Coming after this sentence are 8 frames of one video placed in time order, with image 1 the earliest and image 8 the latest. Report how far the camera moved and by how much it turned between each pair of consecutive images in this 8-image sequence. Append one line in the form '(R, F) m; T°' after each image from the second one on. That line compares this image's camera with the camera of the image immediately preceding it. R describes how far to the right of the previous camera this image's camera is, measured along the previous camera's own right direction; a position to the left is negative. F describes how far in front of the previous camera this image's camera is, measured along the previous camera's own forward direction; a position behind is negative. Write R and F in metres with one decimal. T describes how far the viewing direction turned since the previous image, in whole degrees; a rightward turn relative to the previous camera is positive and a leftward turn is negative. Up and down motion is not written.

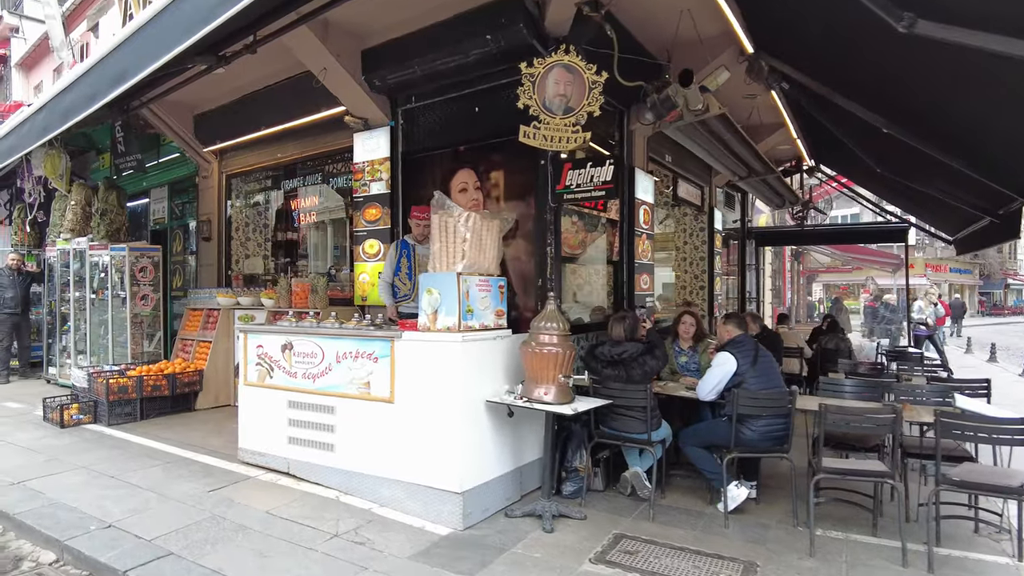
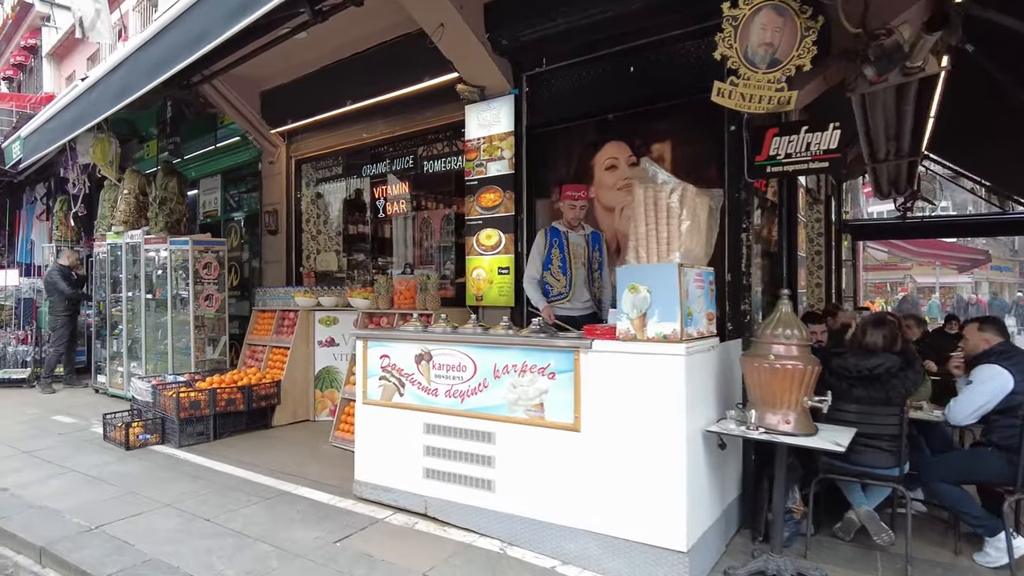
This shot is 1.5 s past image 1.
(-1.1, +1.0) m; -1°
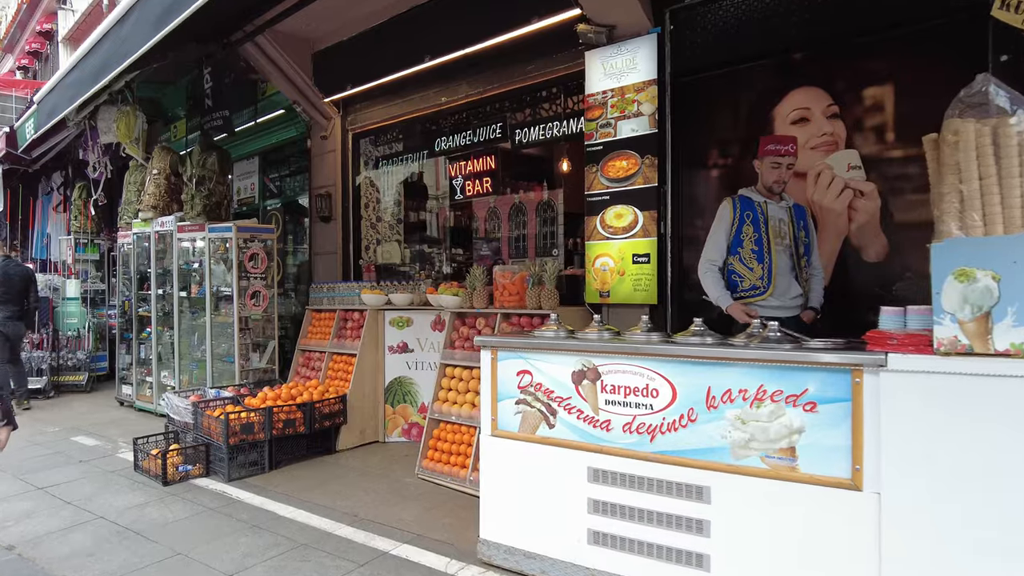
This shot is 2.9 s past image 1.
(-0.8, +1.1) m; -1°
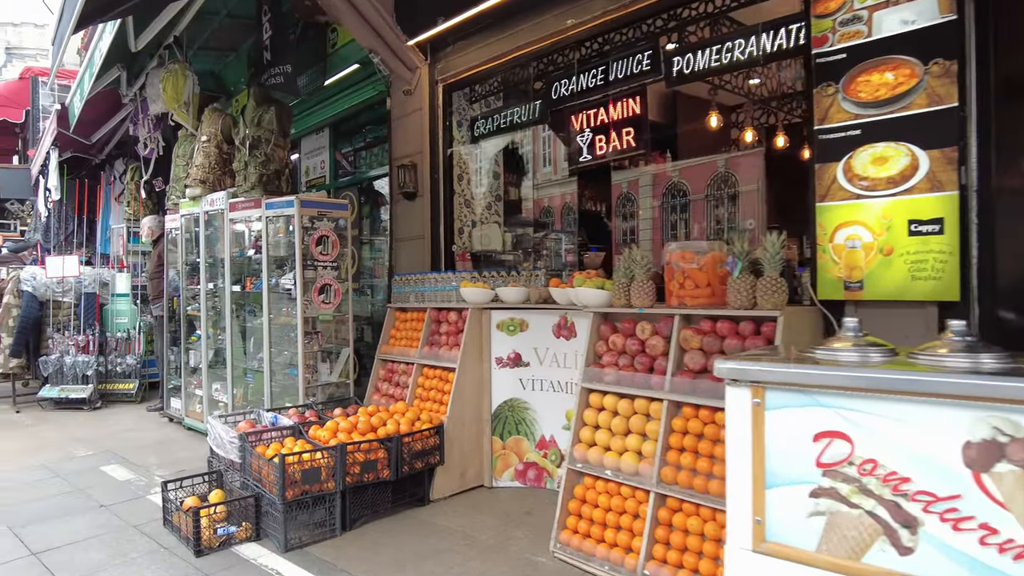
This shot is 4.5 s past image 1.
(-0.5, +1.4) m; -6°
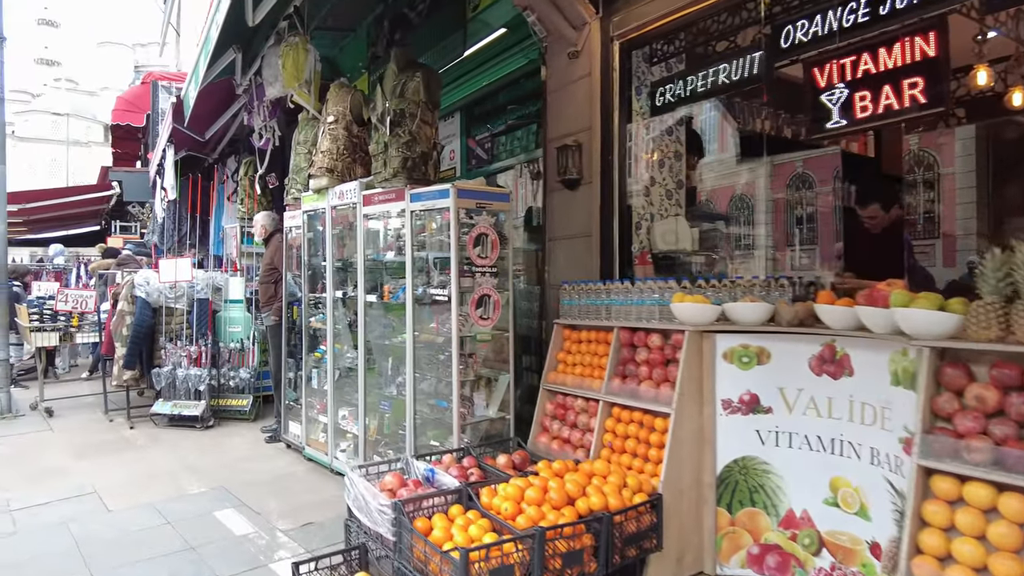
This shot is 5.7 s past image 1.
(-0.6, +1.0) m; -8°
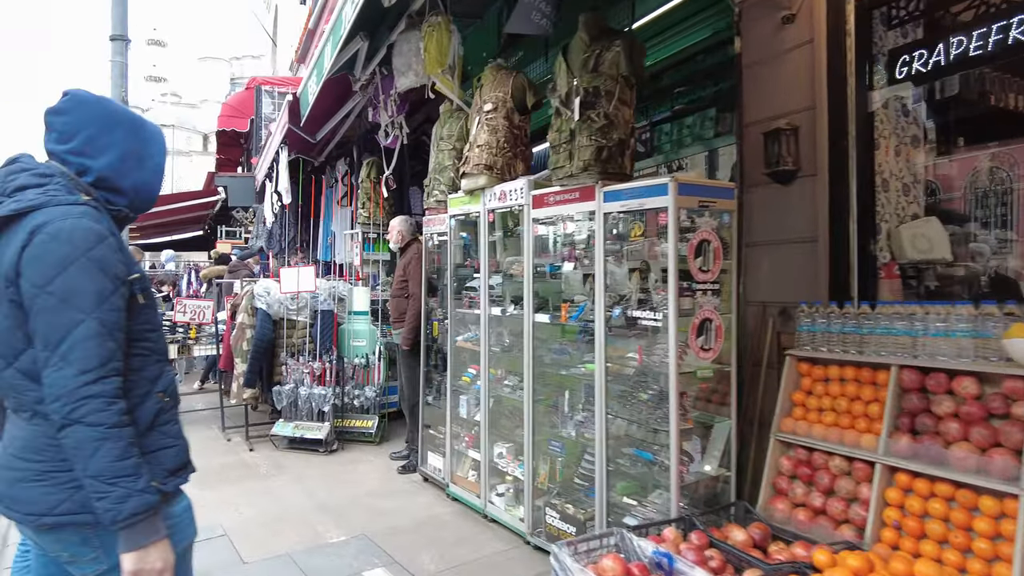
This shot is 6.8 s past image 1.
(-0.6, +0.7) m; -6°
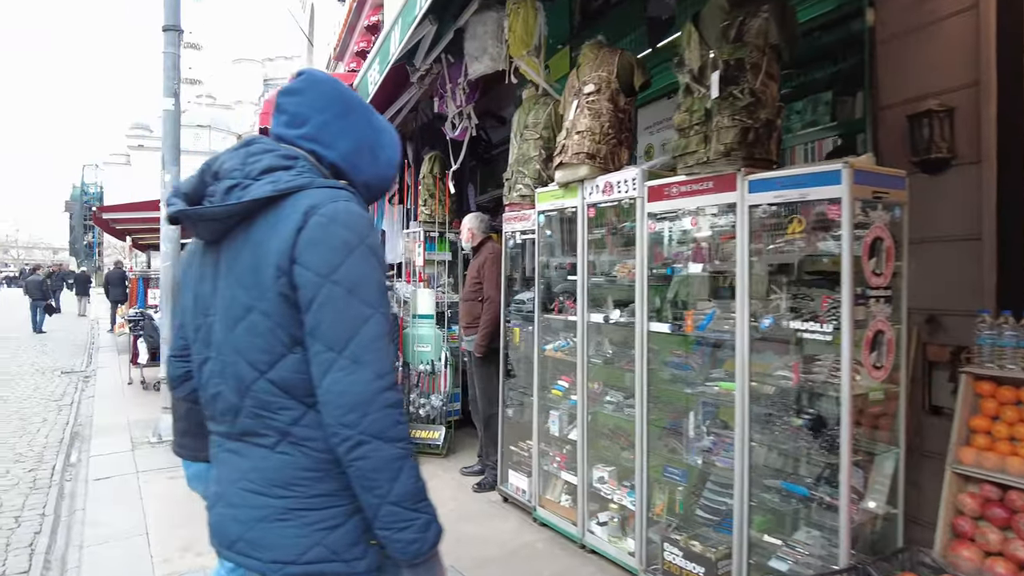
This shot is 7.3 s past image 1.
(-0.4, +0.4) m; -2°
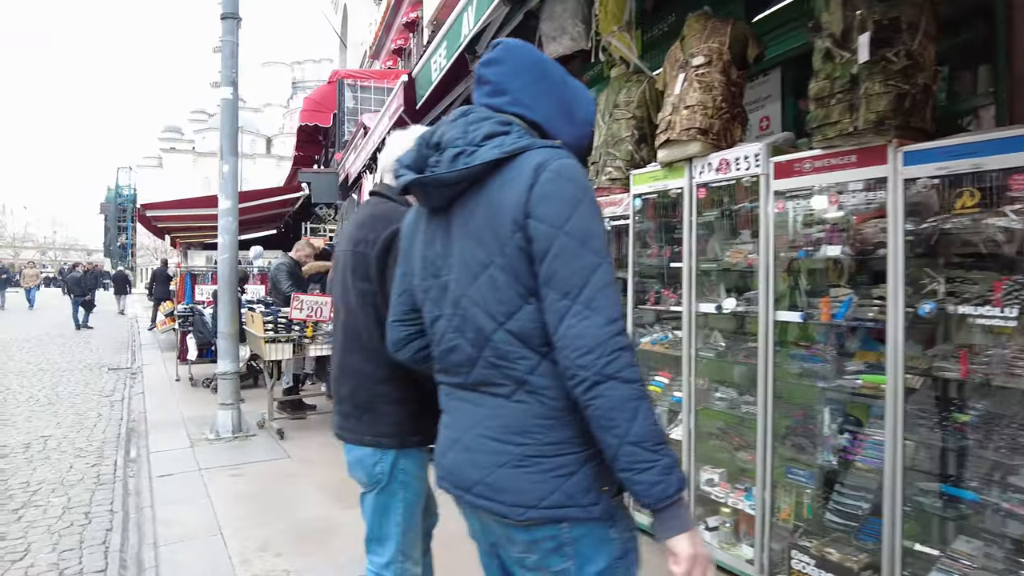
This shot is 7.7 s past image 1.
(-0.4, +0.2) m; -2°
